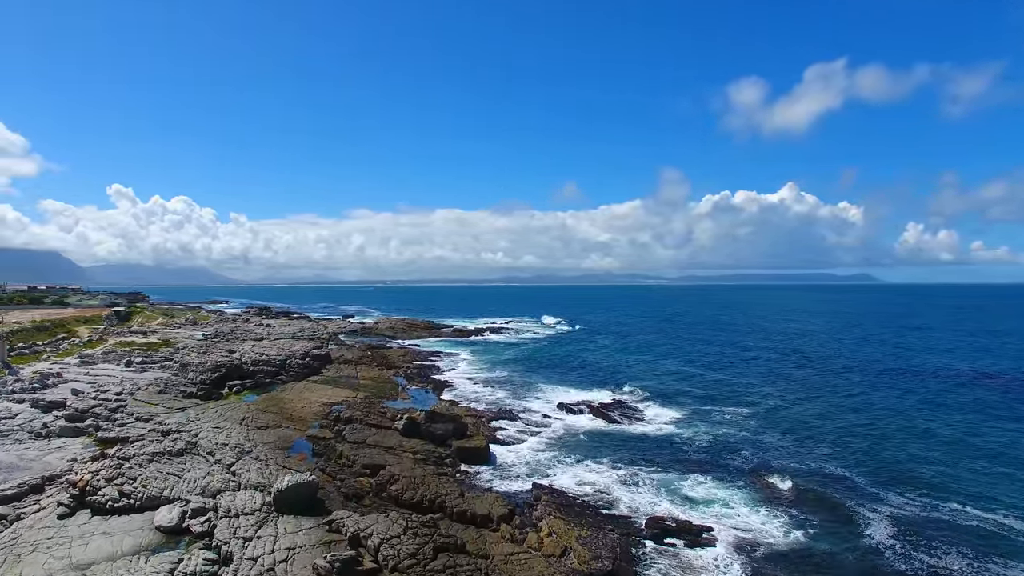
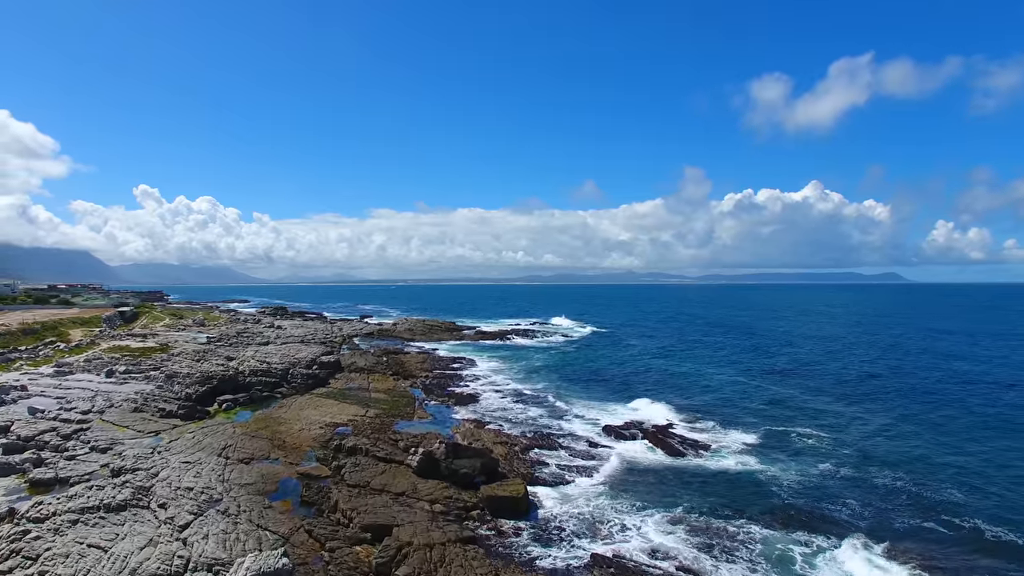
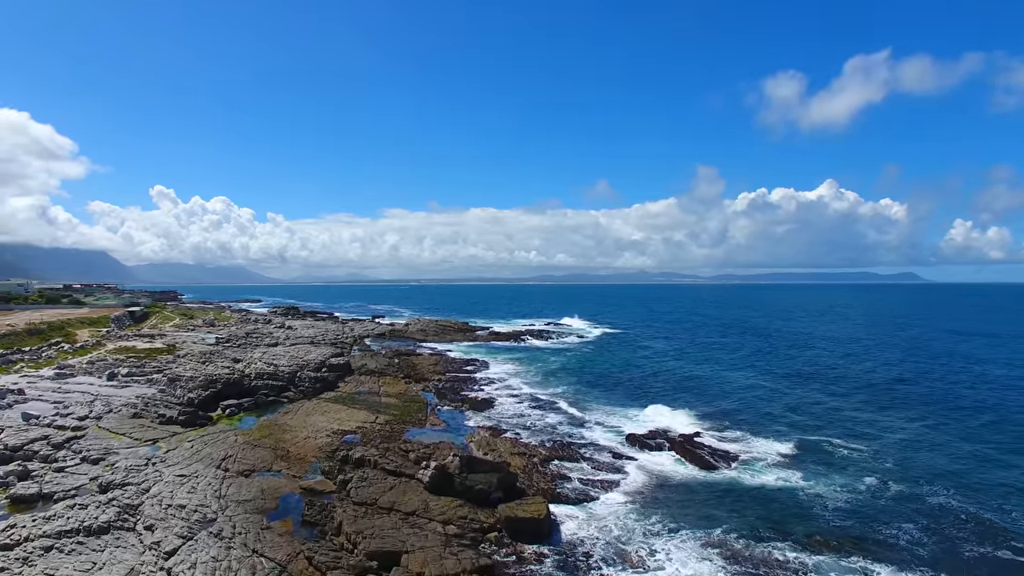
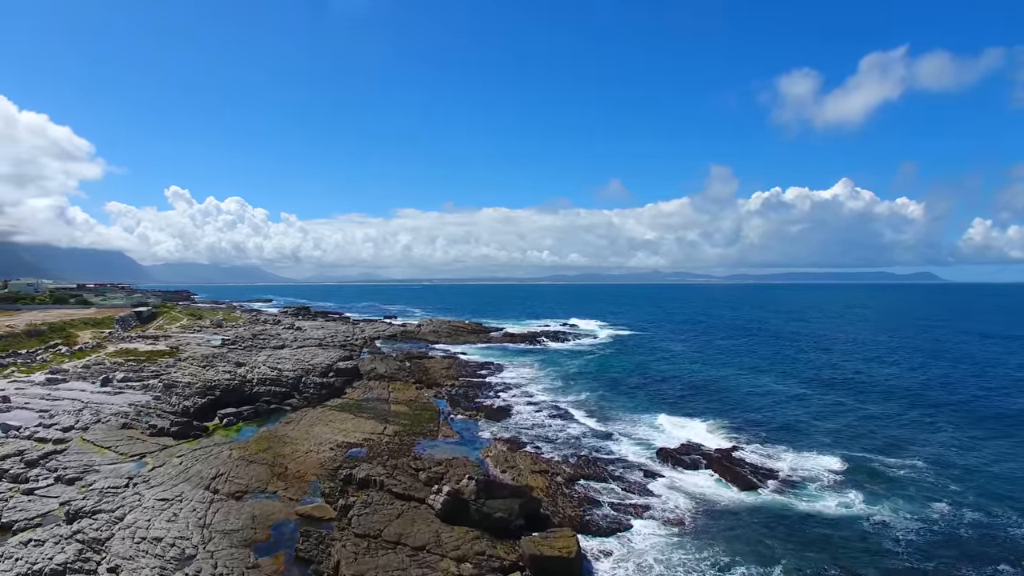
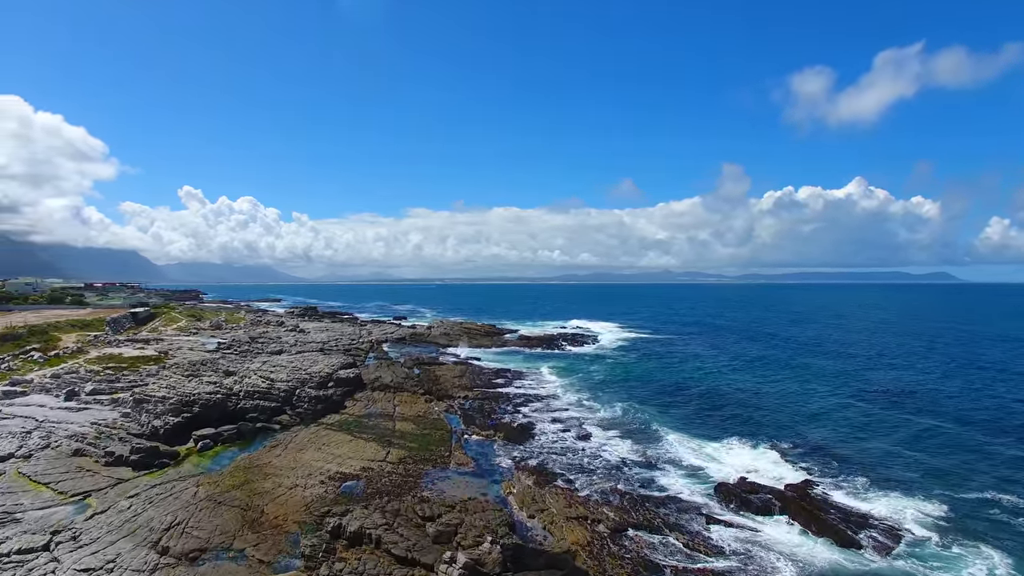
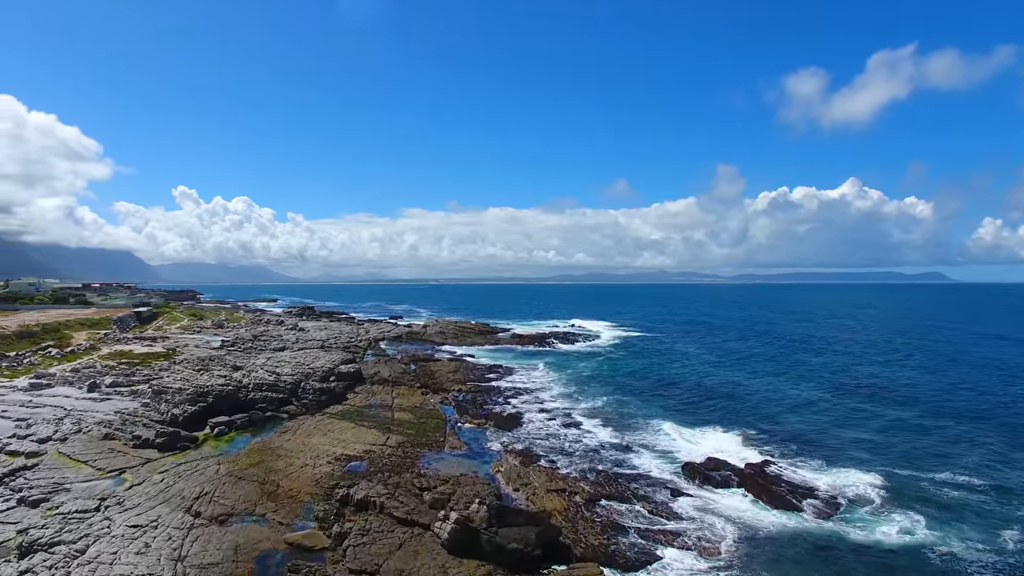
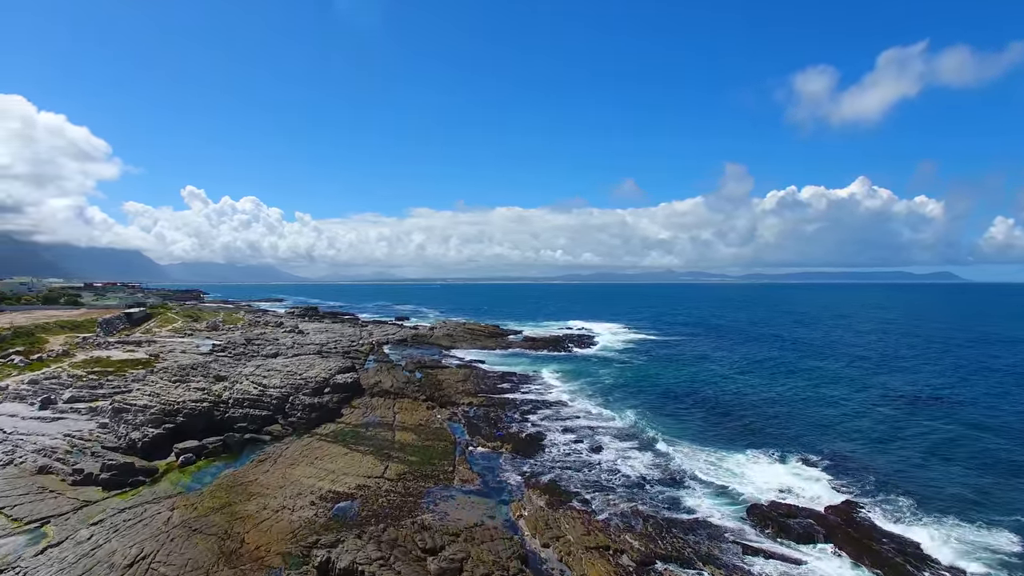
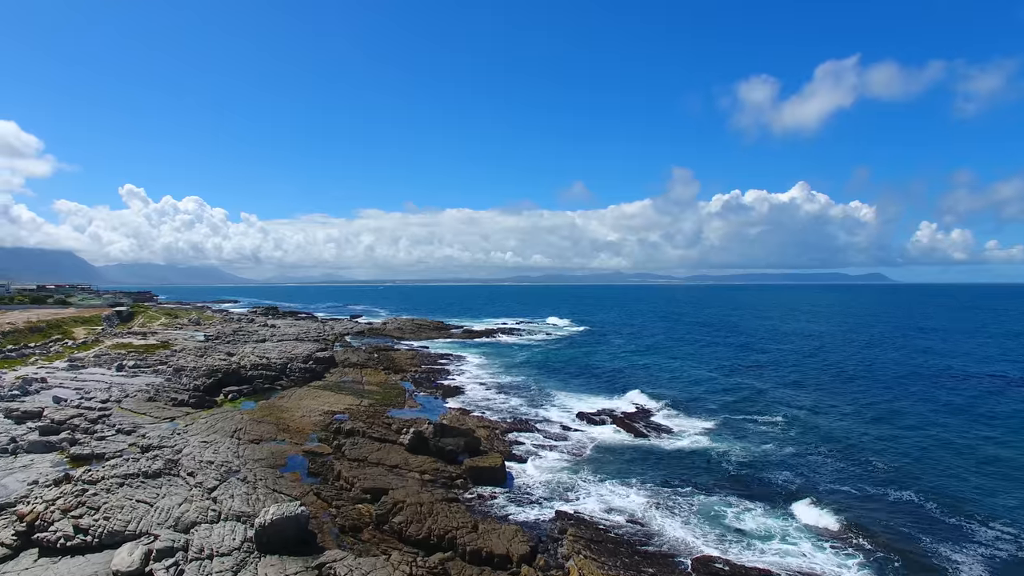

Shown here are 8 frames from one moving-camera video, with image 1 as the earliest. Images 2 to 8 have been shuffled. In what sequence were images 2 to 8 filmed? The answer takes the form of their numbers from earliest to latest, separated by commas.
8, 2, 3, 4, 6, 5, 7
